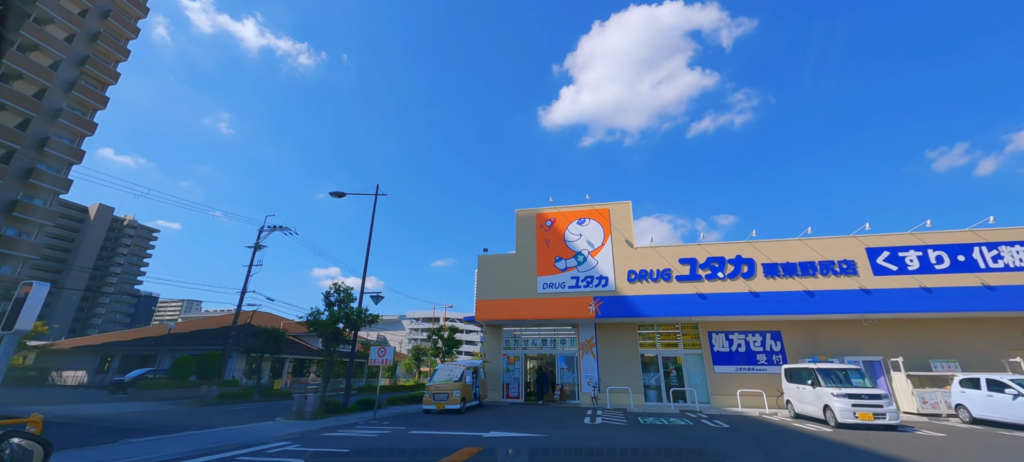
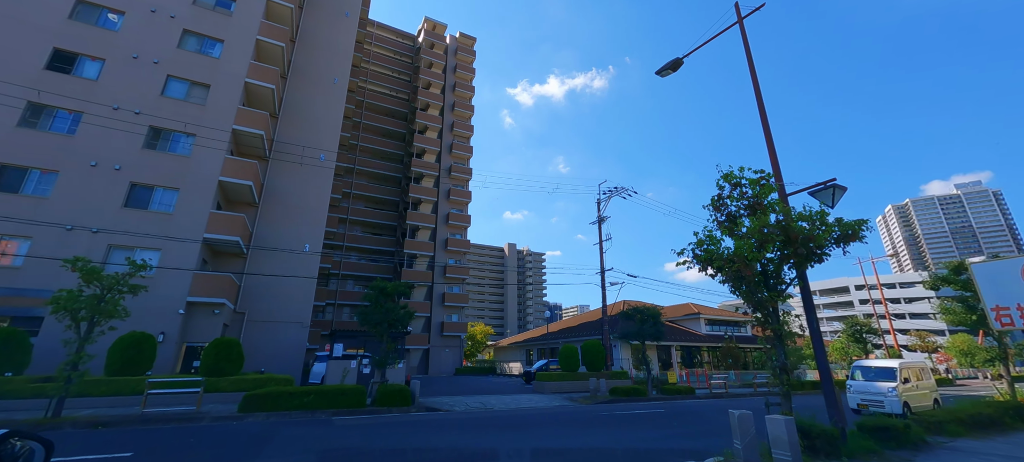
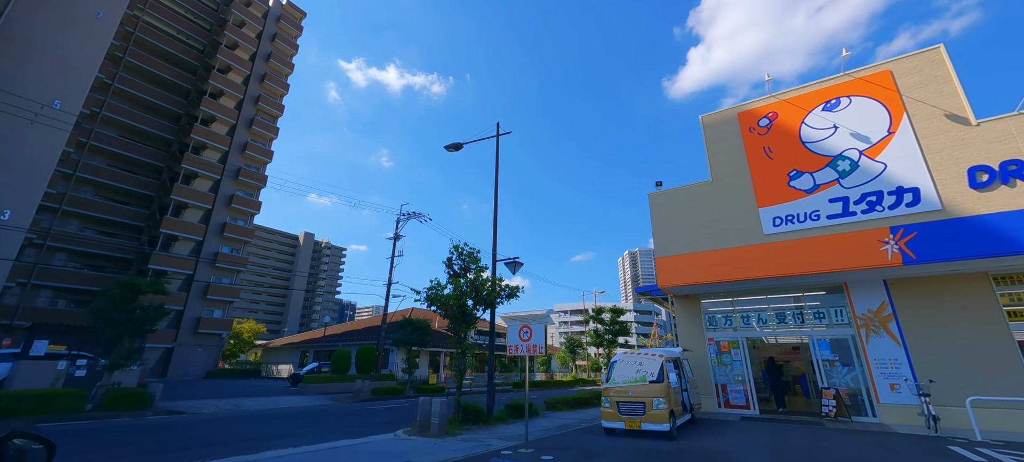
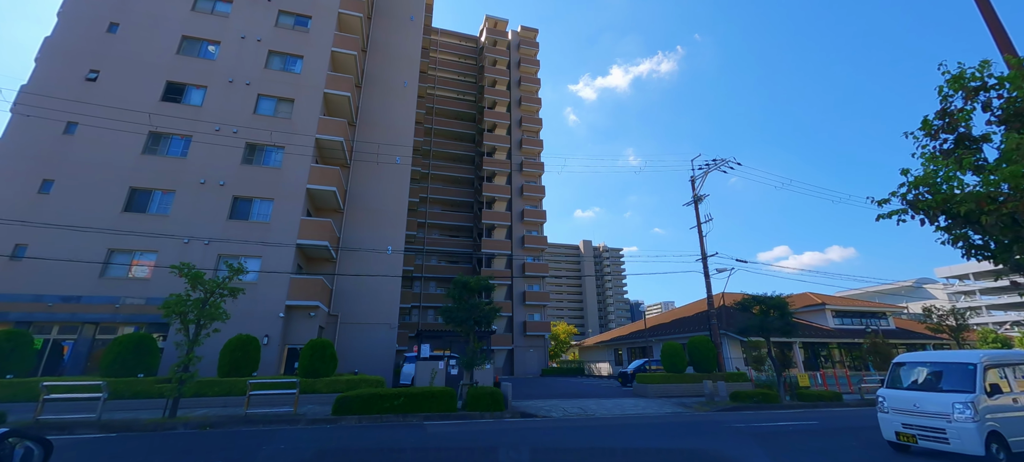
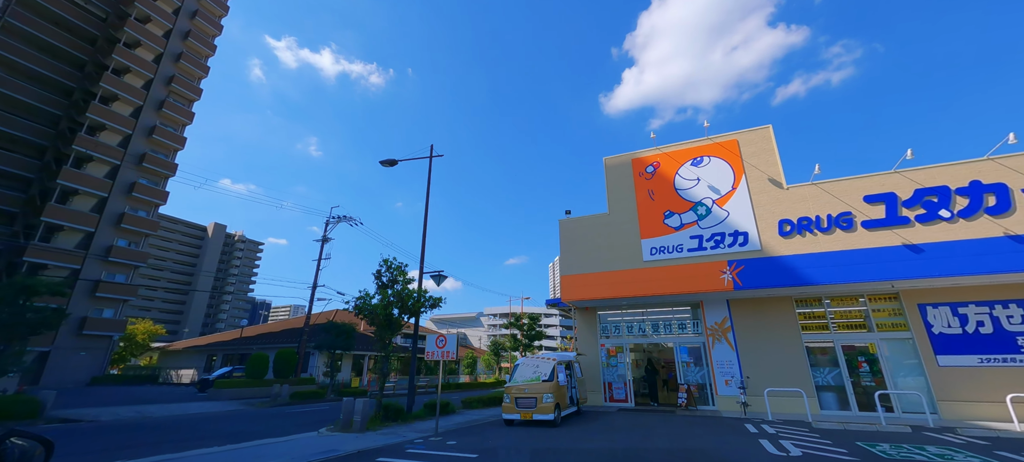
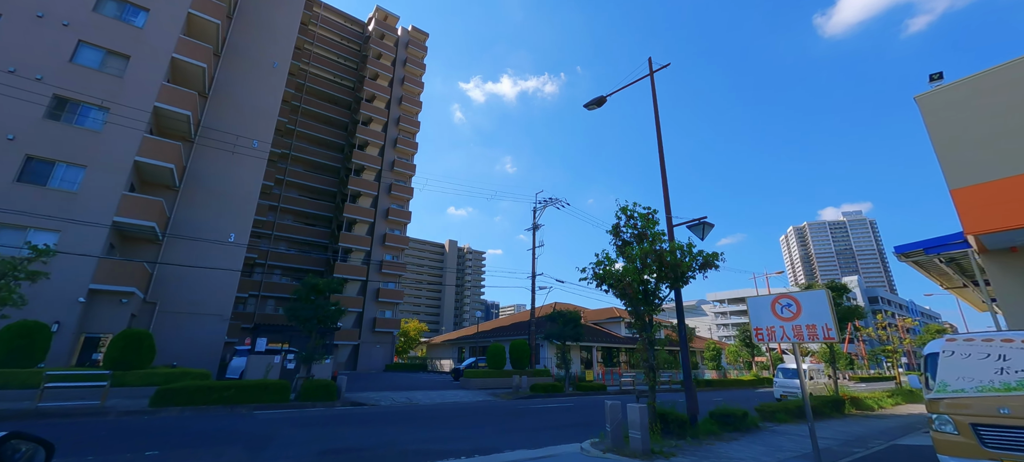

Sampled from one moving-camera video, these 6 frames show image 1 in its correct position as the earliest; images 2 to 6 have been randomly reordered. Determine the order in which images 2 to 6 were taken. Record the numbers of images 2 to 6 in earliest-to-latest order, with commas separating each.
5, 3, 6, 2, 4
